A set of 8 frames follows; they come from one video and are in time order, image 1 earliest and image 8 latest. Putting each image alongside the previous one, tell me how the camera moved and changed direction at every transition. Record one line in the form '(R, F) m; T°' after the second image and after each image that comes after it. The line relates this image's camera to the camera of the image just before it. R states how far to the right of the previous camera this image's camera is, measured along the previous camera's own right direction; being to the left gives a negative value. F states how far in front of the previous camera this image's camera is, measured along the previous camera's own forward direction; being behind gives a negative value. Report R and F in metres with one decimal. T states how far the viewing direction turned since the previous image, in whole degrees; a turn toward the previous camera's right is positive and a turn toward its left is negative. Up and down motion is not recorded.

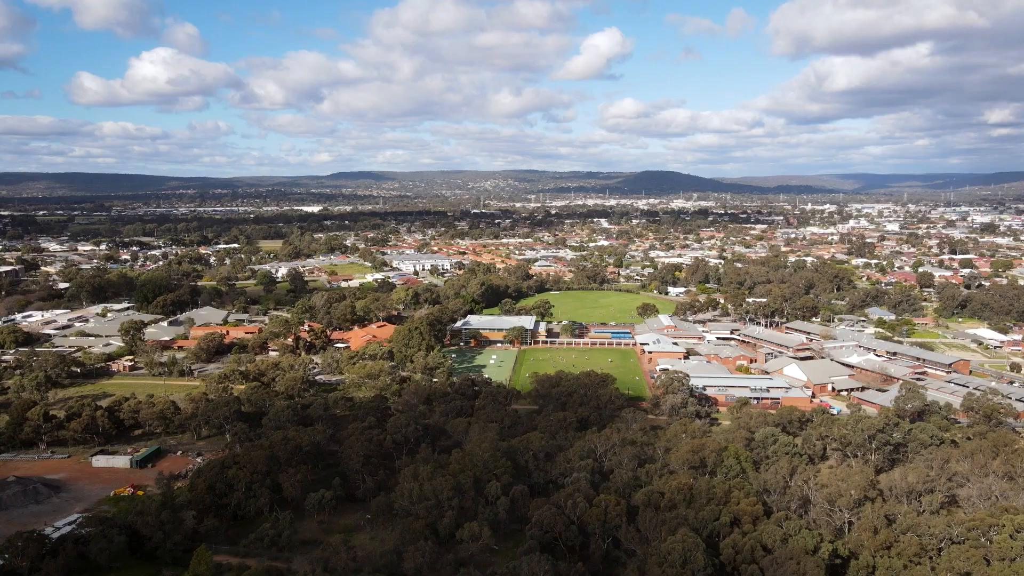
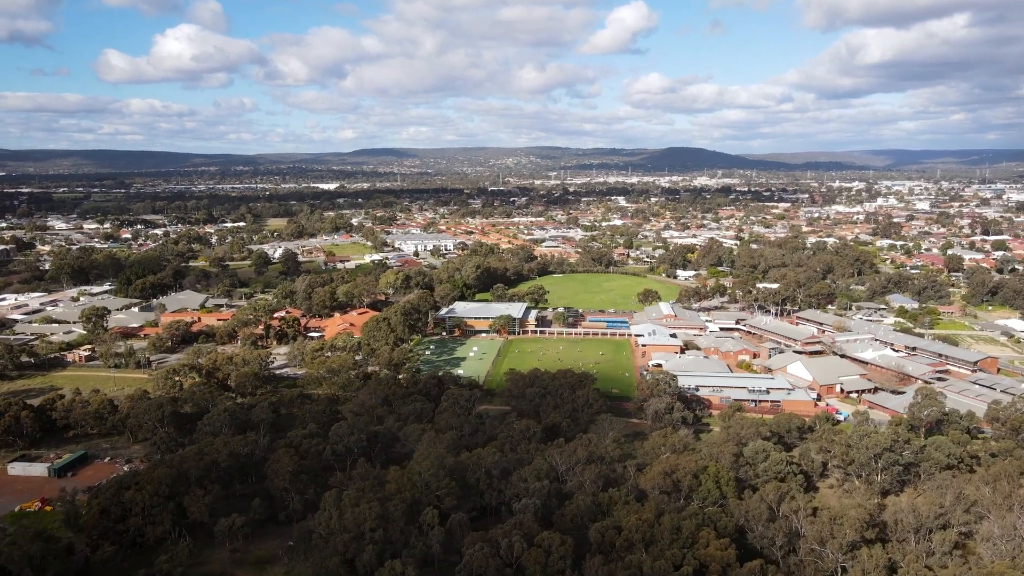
(+2.2, +3.3) m; -2°
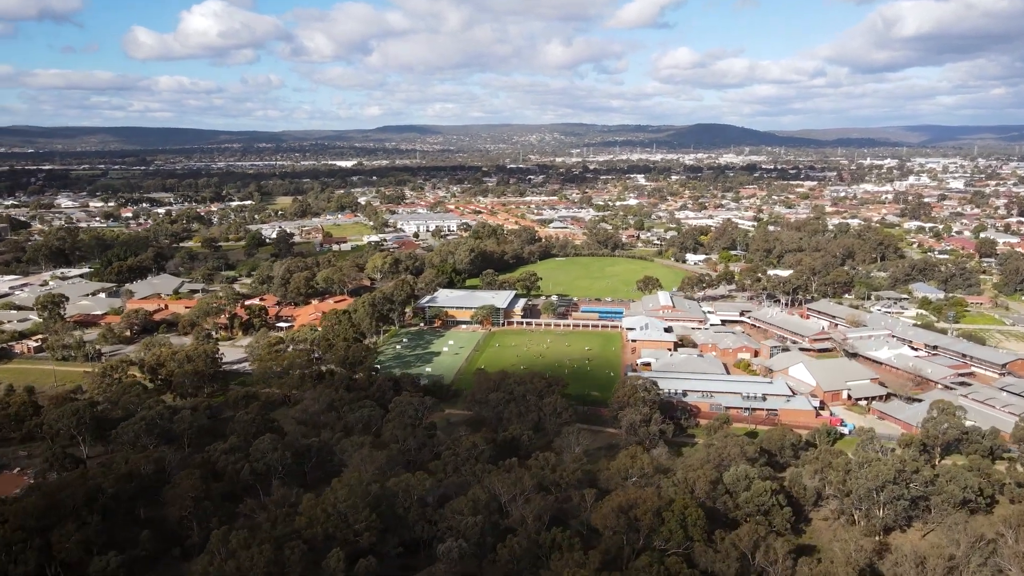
(+2.3, +3.3) m; -2°
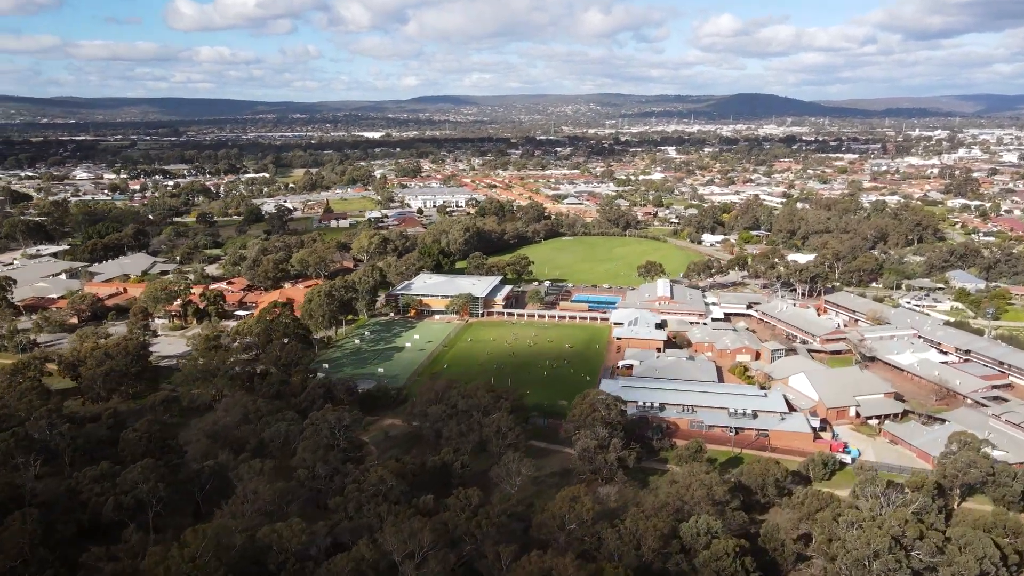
(+2.9, +3.9) m; -3°
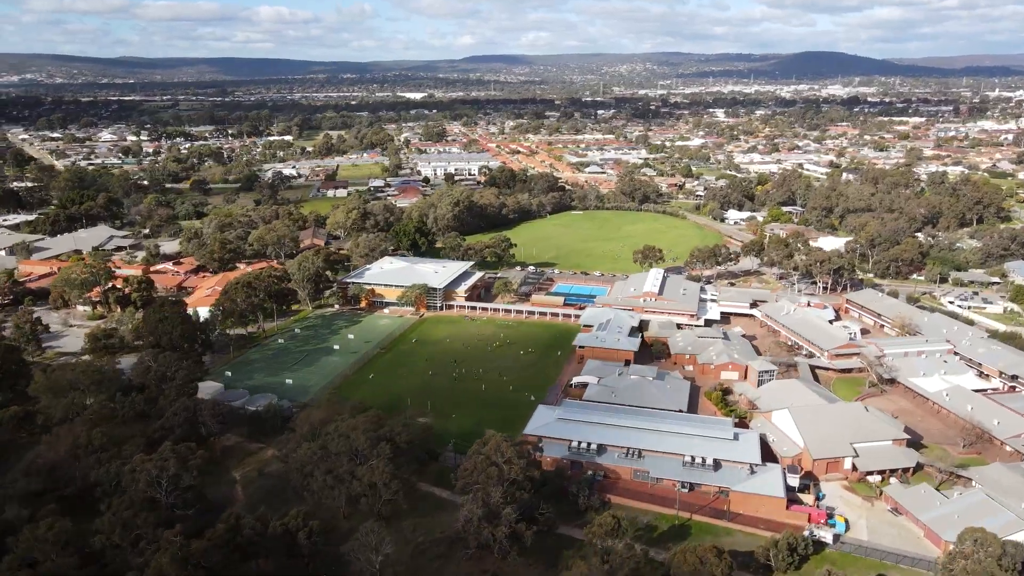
(+4.0, +5.2) m; -4°
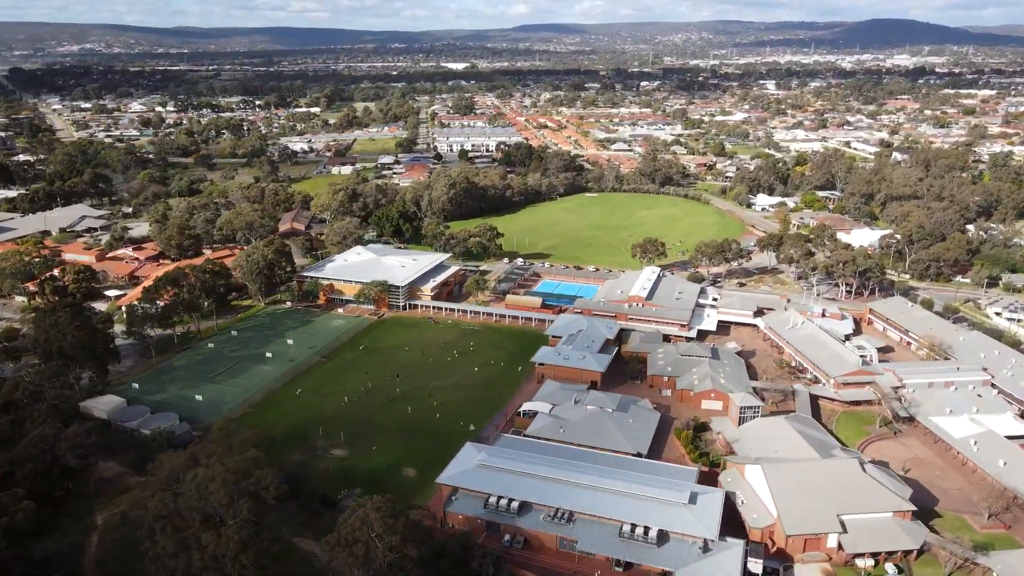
(+3.1, +3.8) m; -4°
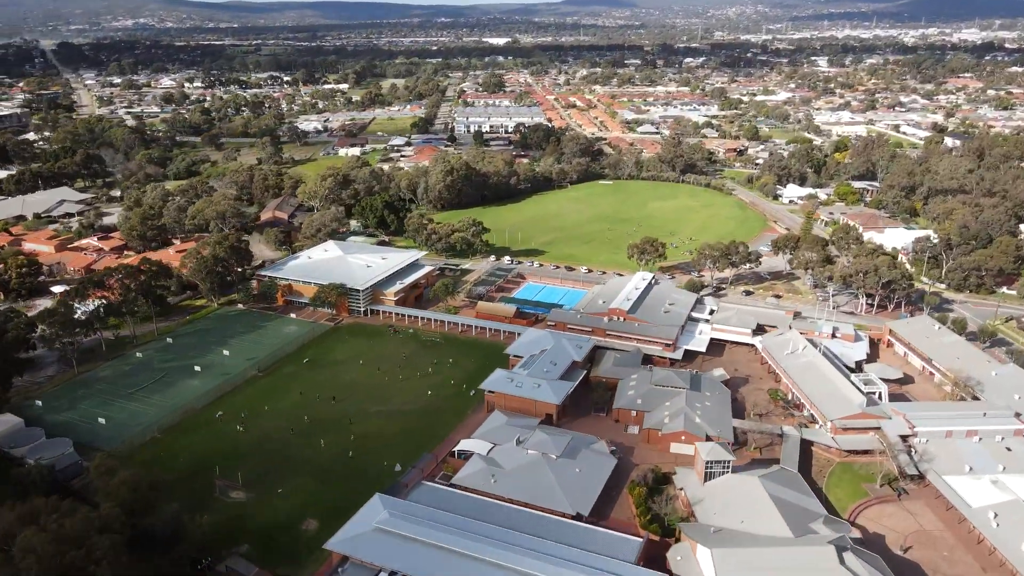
(+2.7, +3.1) m; -4°
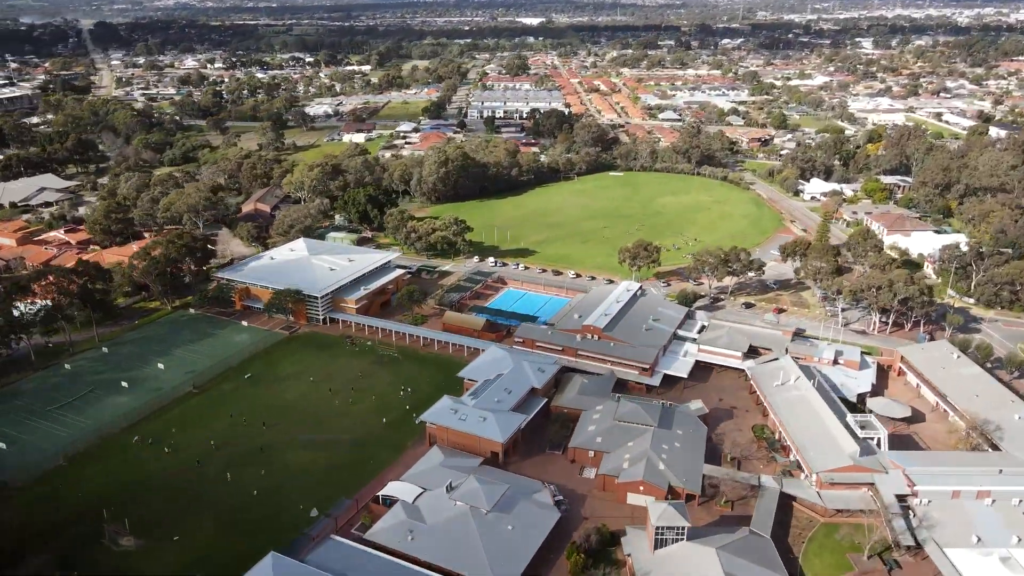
(+2.2, +2.4) m; -3°
